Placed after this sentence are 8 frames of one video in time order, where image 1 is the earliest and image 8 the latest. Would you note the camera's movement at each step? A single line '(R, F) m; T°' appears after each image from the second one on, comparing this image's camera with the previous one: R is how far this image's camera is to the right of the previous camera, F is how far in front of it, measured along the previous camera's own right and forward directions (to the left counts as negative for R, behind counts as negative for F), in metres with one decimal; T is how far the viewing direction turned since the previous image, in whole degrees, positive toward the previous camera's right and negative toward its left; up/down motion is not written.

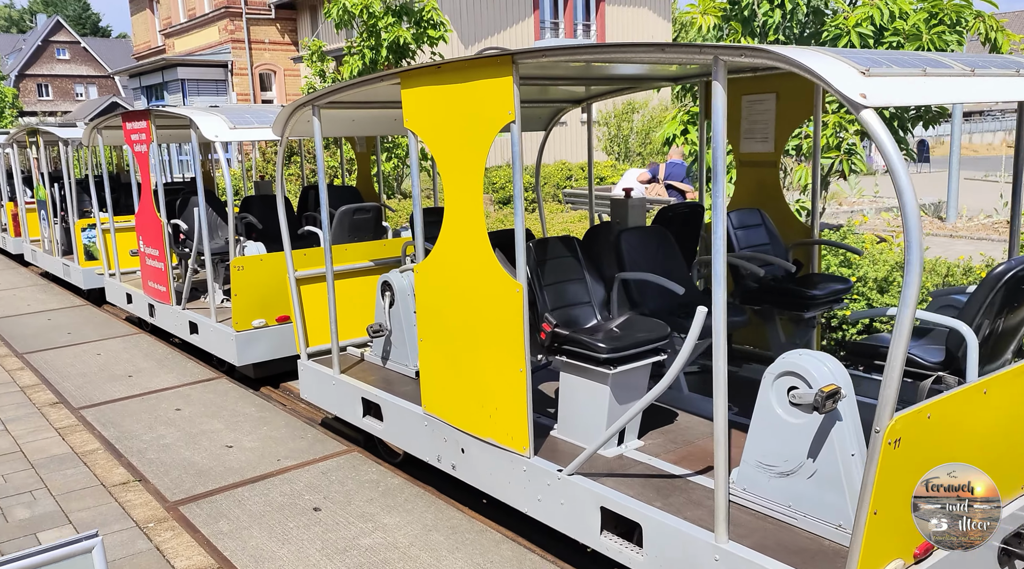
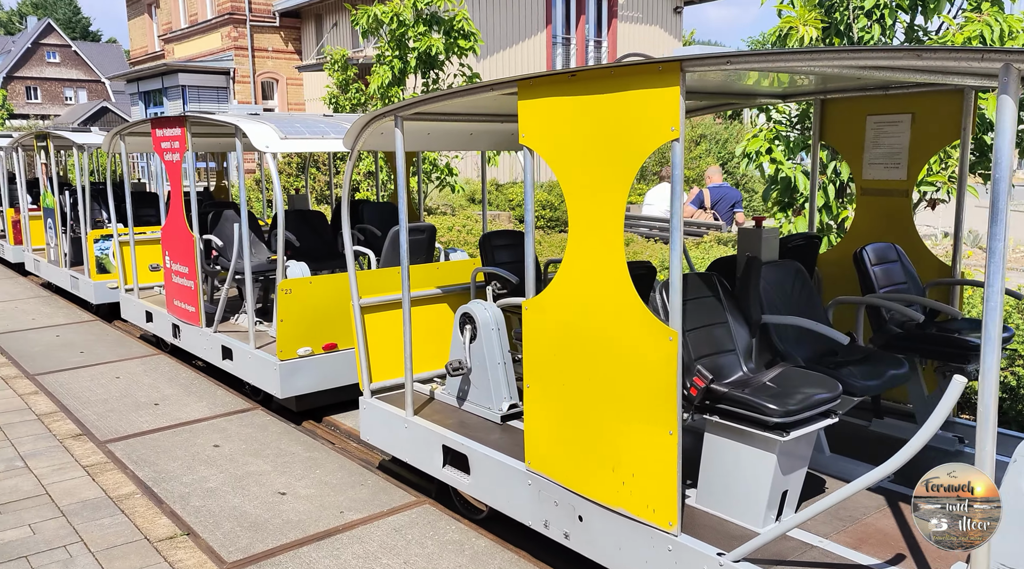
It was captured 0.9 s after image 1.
(-0.6, +0.5) m; +1°
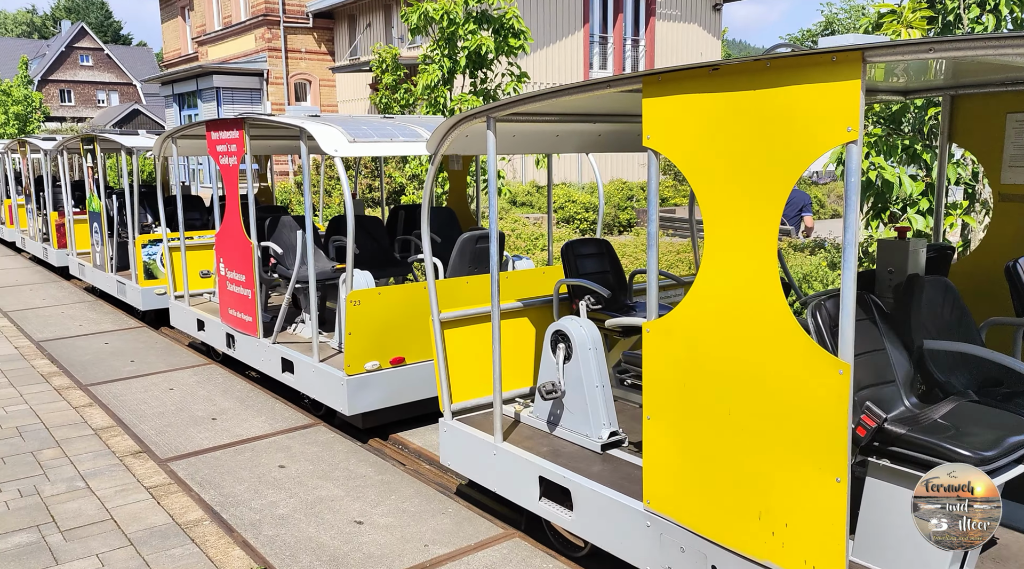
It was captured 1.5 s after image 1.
(-0.4, +0.3) m; -2°
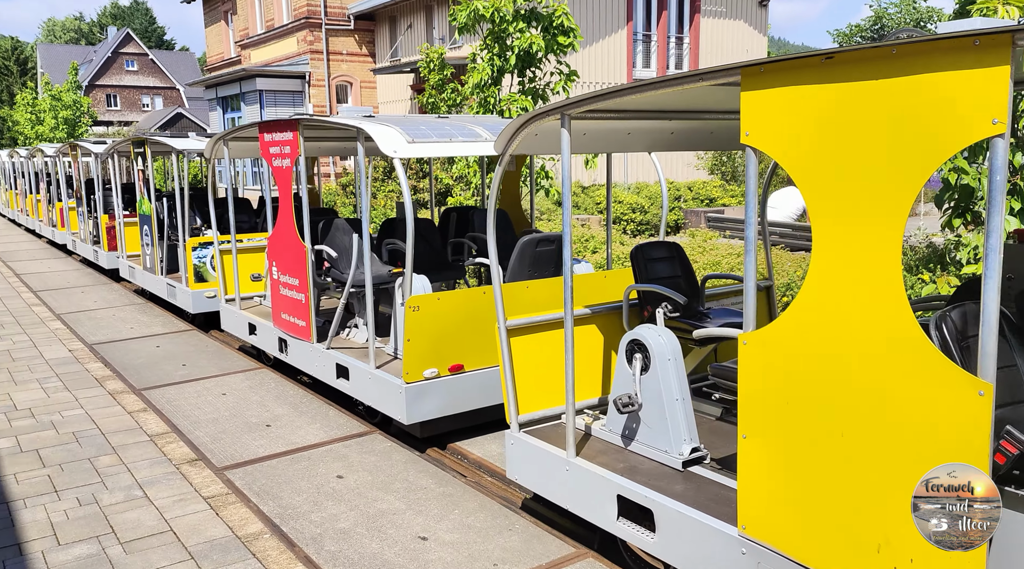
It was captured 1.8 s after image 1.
(-0.2, +0.2) m; -3°
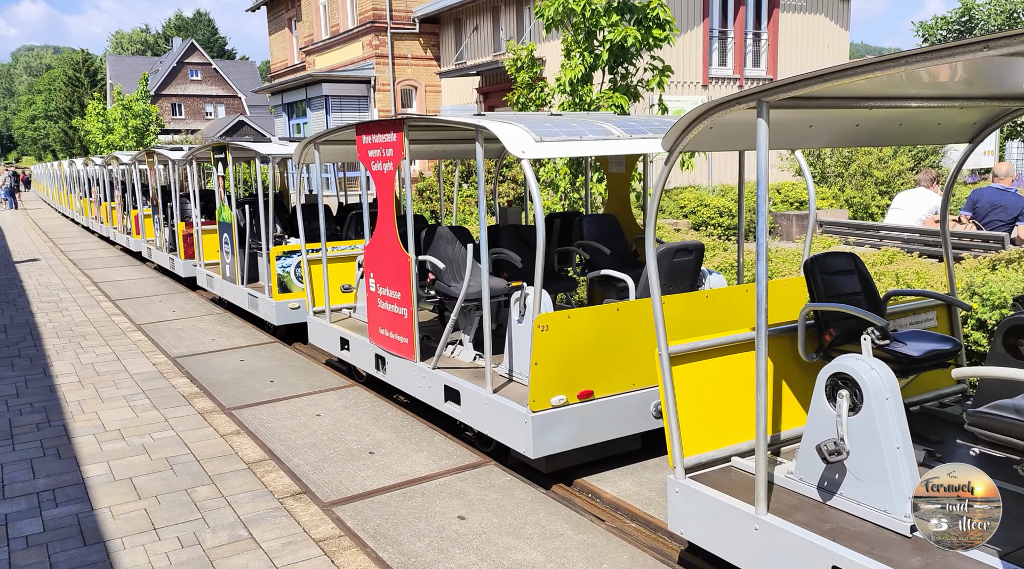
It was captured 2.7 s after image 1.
(-0.5, +0.6) m; -4°
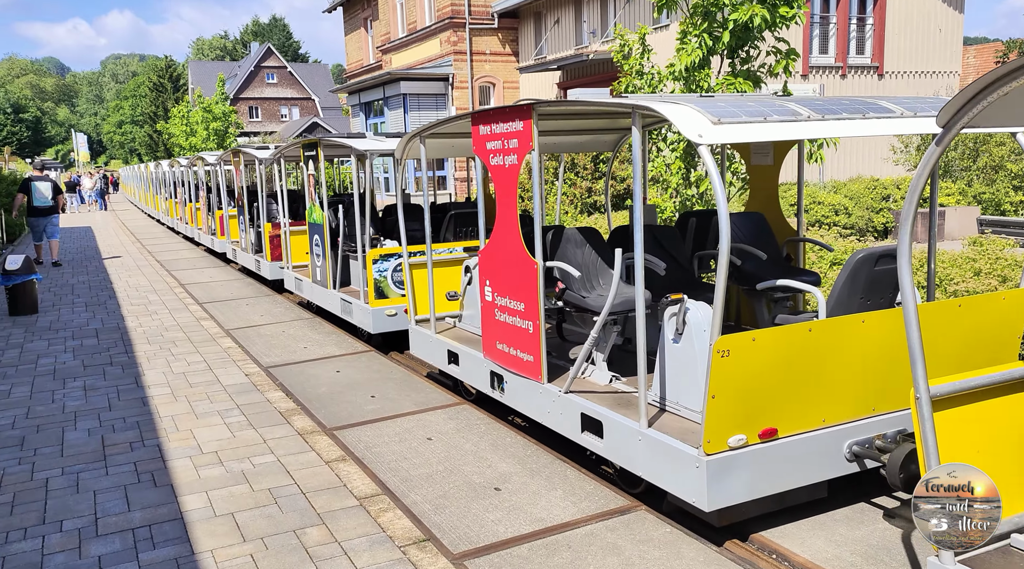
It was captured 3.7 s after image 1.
(-0.5, +0.8) m; -5°
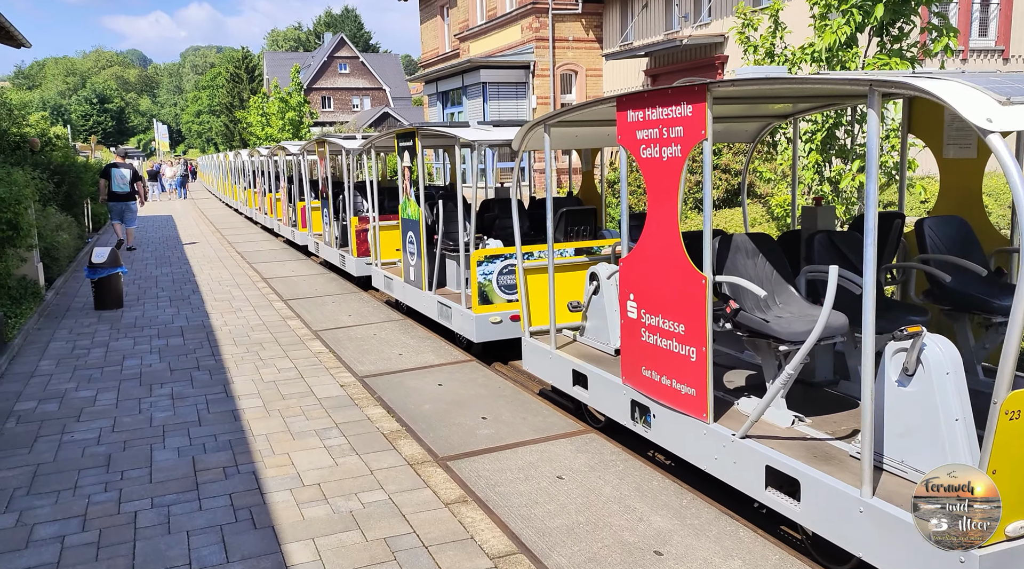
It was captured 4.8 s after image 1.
(-0.5, +0.9) m; -4°
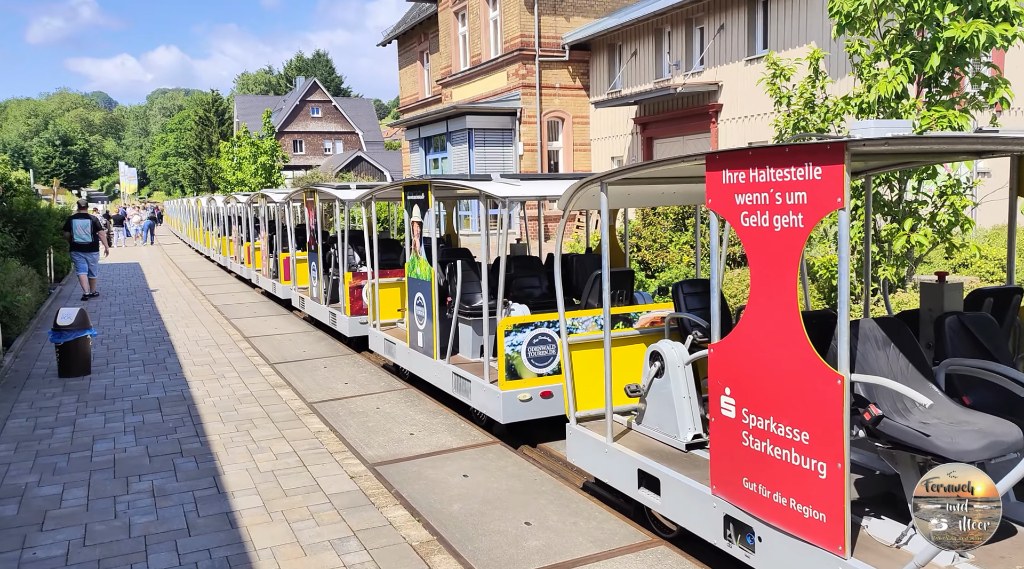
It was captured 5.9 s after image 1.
(-0.5, +0.9) m; +2°
